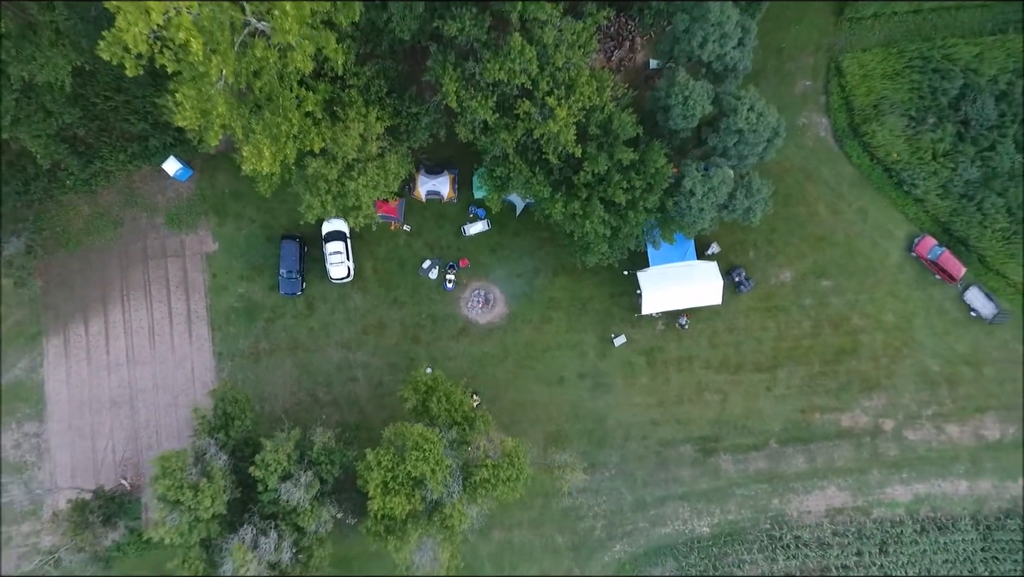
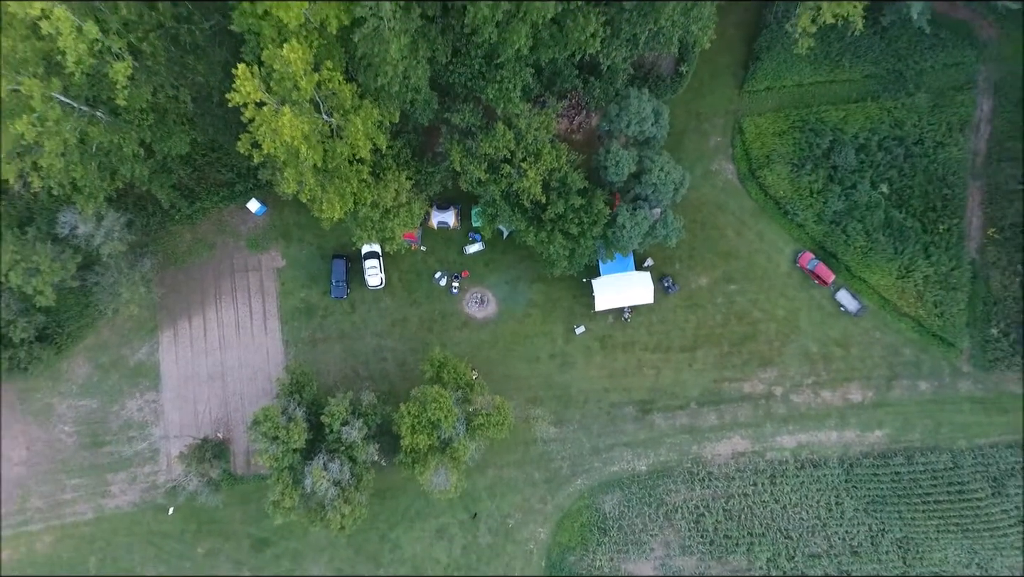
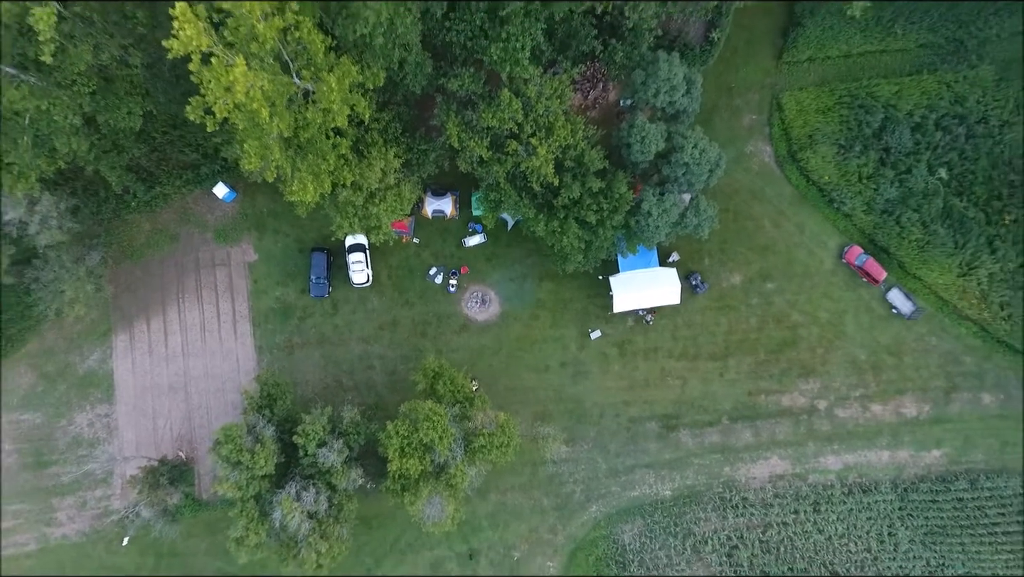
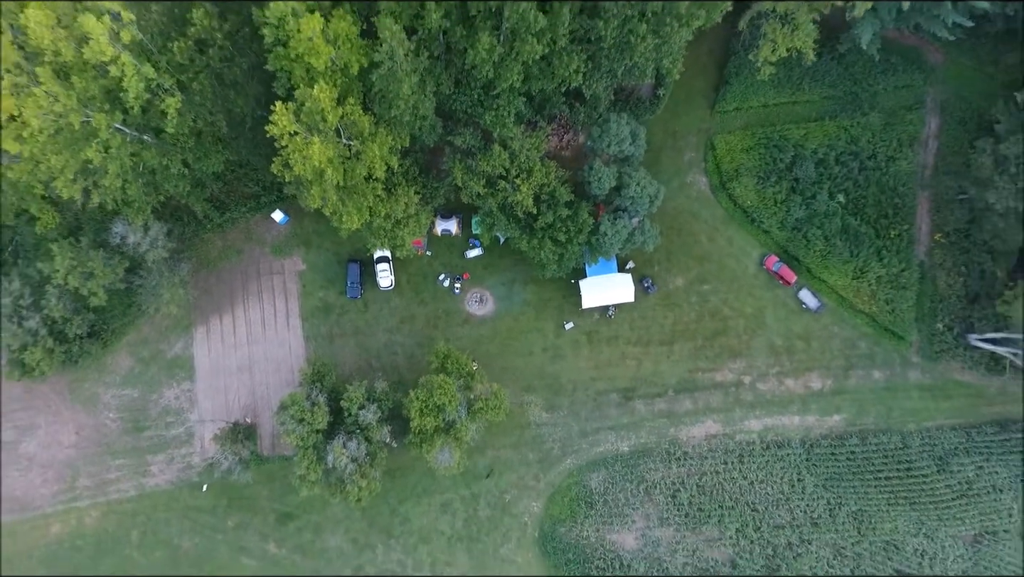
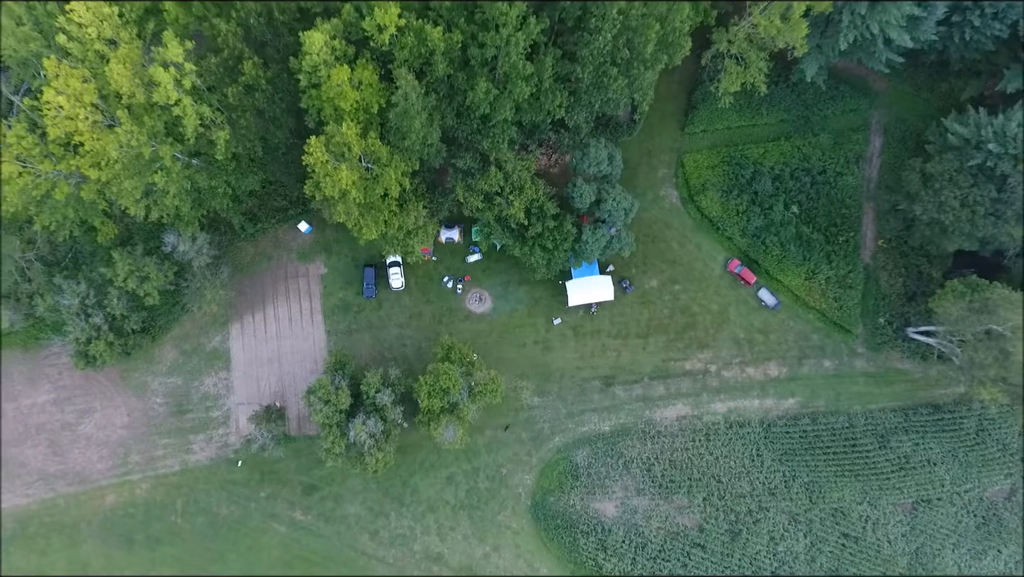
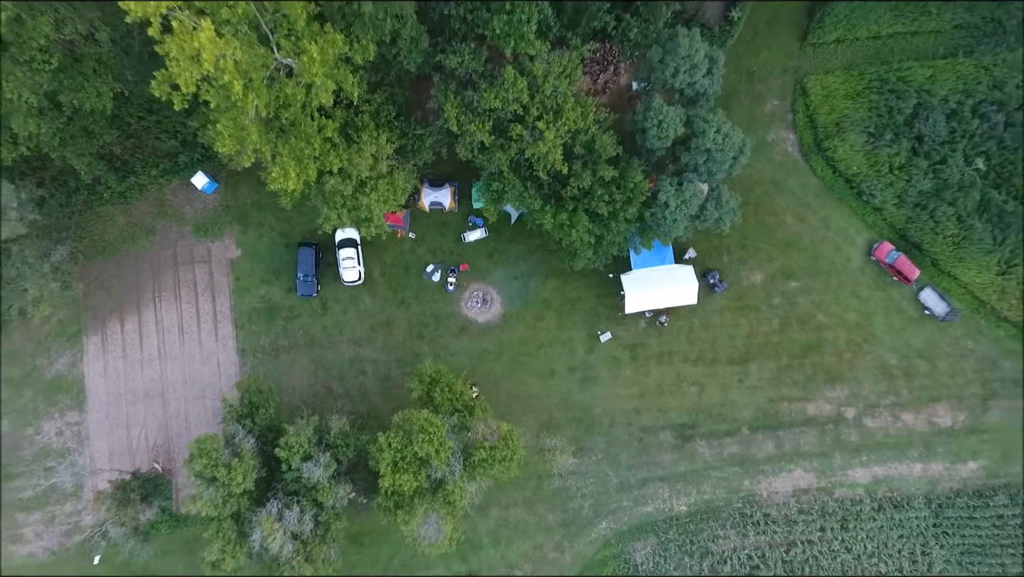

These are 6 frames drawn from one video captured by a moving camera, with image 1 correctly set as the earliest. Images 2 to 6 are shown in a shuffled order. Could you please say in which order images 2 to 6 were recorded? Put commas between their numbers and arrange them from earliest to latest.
6, 3, 2, 4, 5
